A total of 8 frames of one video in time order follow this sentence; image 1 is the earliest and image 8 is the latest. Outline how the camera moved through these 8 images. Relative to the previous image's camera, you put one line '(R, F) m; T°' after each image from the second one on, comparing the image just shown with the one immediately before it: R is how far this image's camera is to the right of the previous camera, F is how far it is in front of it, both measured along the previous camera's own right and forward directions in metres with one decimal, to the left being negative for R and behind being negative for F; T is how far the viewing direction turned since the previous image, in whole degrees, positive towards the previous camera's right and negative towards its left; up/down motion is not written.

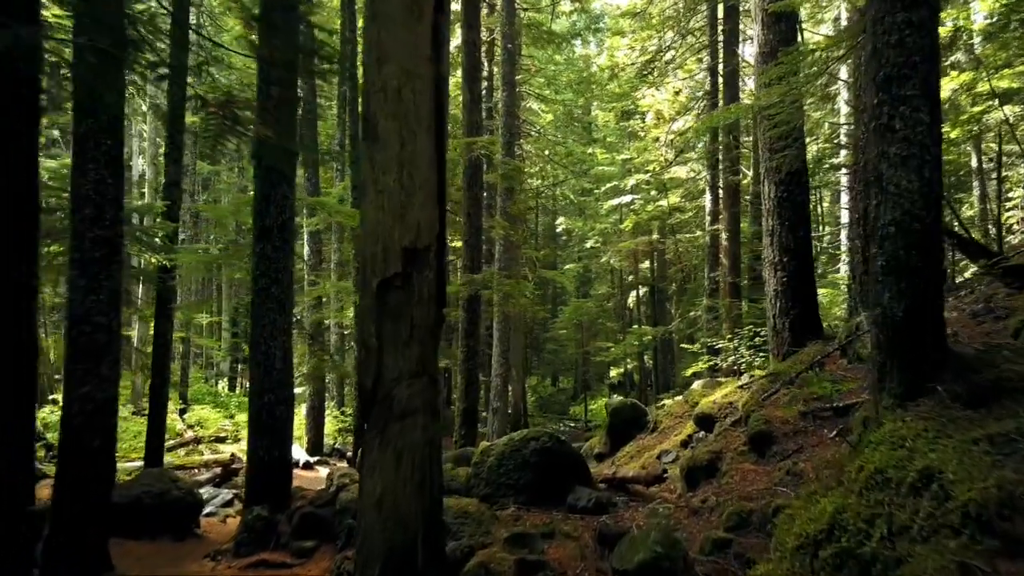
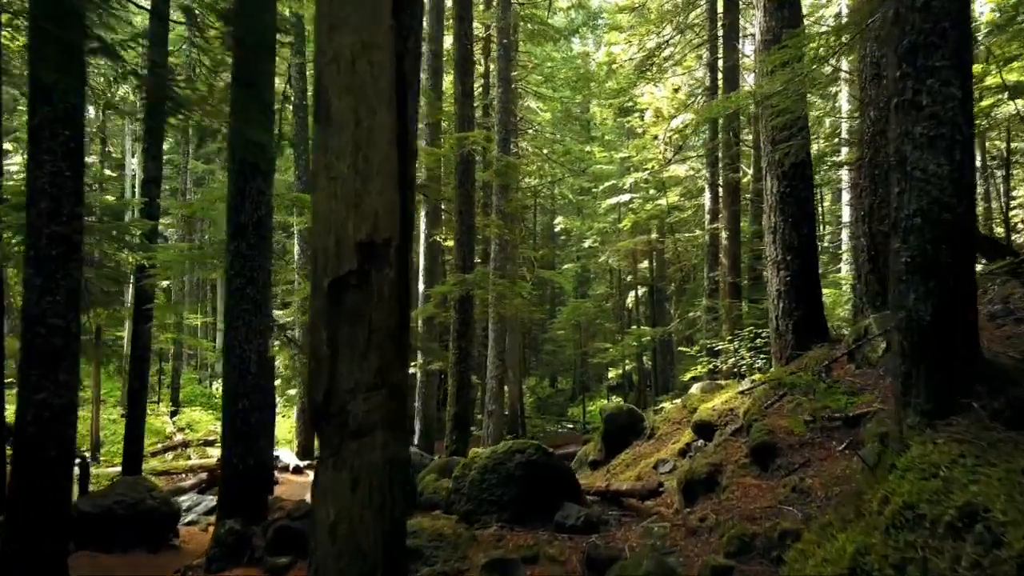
(+0.1, +0.4) m; 0°
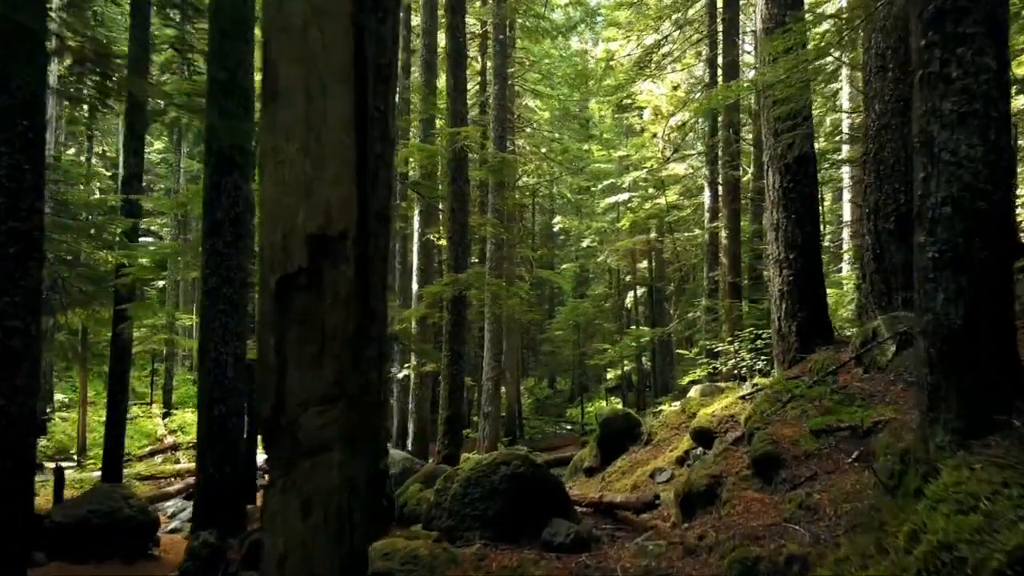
(+0.1, +0.3) m; 0°
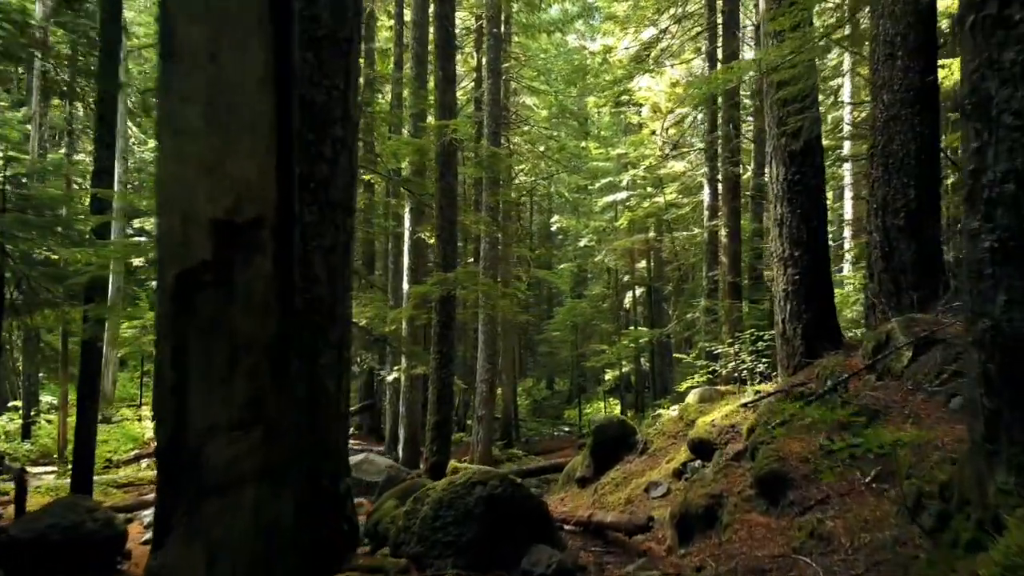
(+0.1, +0.4) m; 0°
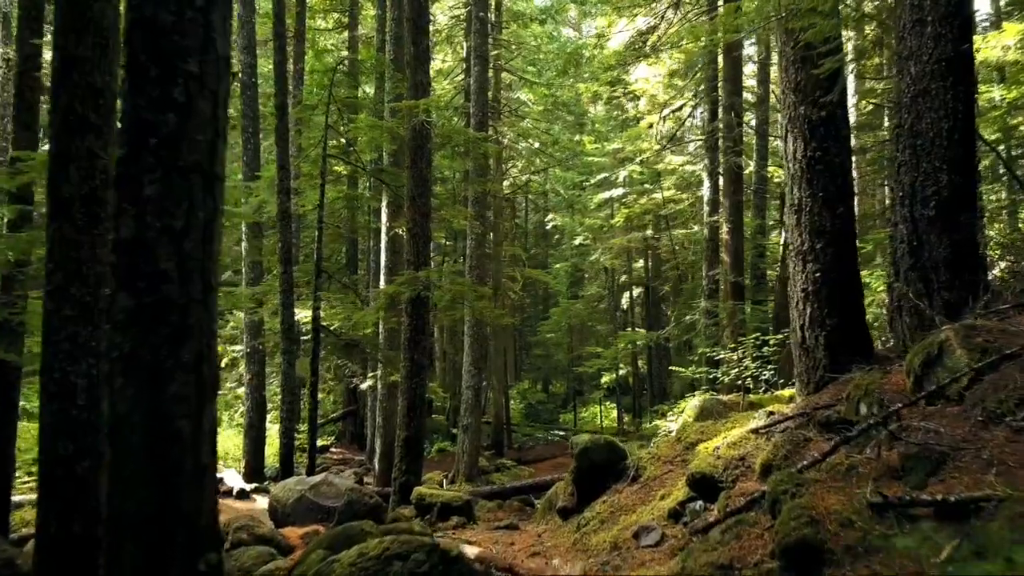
(+0.3, +1.1) m; 0°
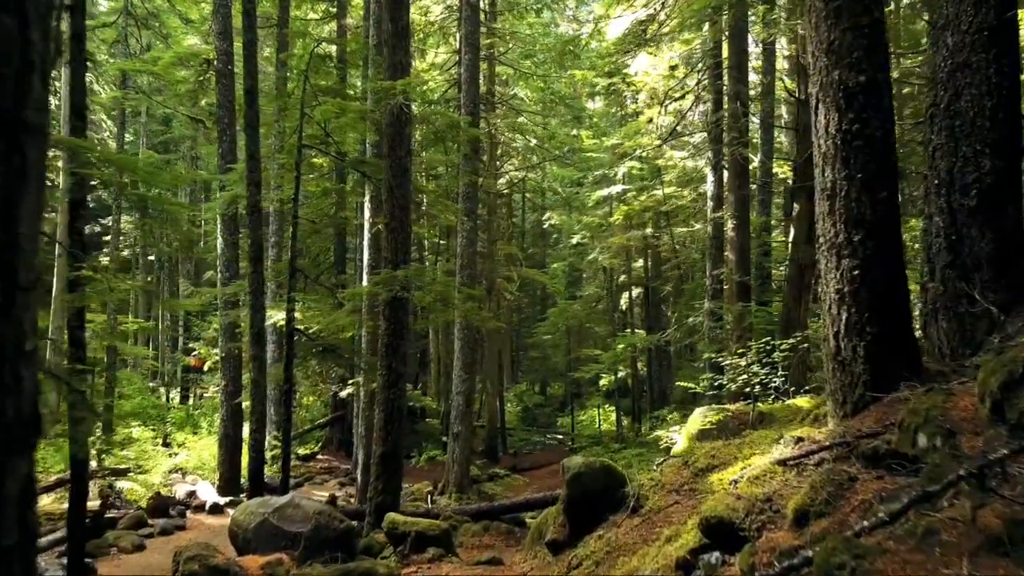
(+0.1, +0.9) m; 0°
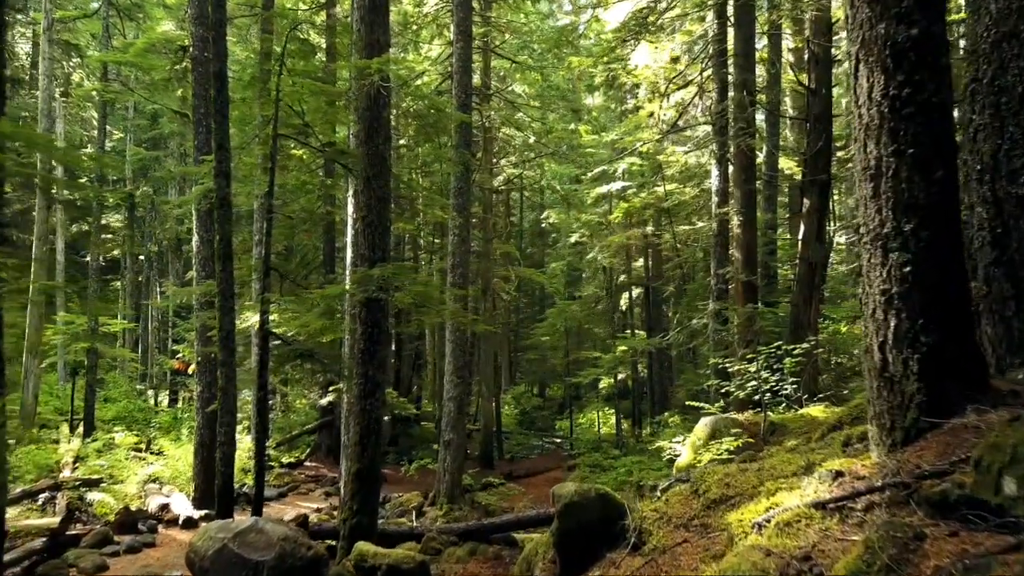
(+0.1, +0.8) m; 0°
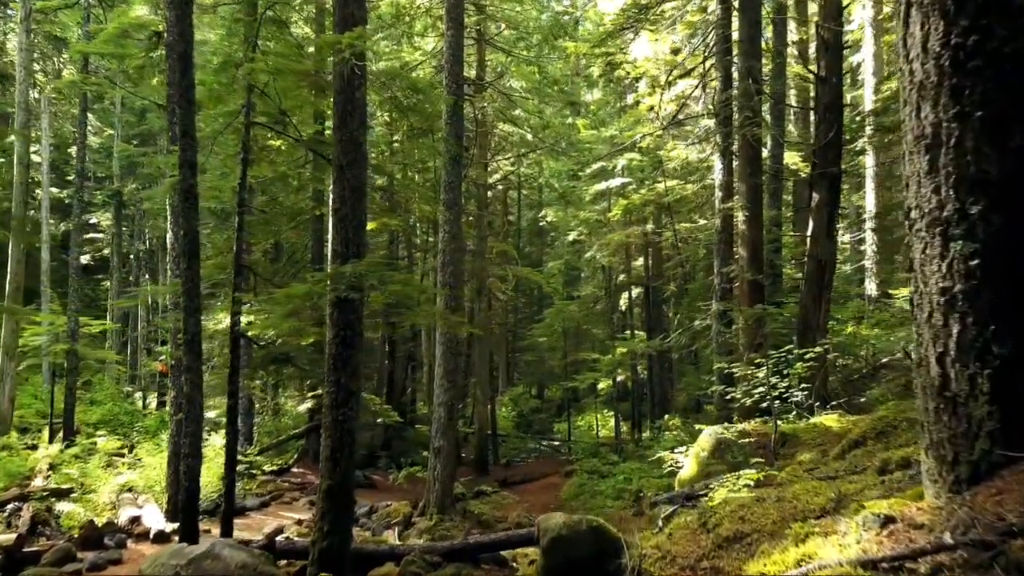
(+0.1, +0.7) m; 0°
